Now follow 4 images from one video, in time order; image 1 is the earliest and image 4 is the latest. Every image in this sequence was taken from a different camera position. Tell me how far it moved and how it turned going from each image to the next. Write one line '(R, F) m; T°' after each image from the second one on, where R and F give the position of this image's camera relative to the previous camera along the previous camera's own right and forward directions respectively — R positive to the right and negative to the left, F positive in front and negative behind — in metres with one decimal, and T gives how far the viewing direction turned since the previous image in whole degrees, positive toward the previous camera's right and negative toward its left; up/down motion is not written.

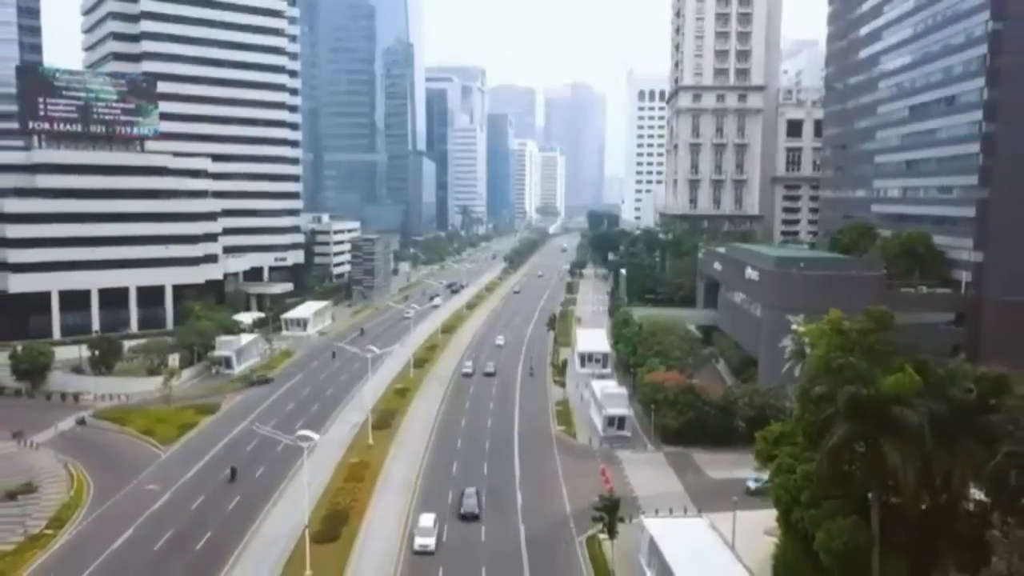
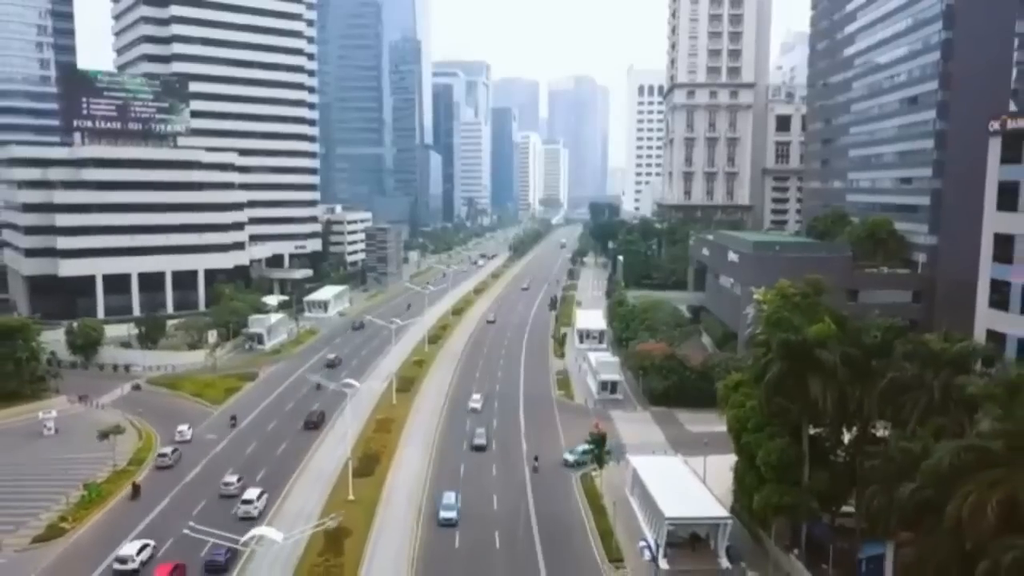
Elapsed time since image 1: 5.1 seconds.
(-0.1, -7.3) m; 0°
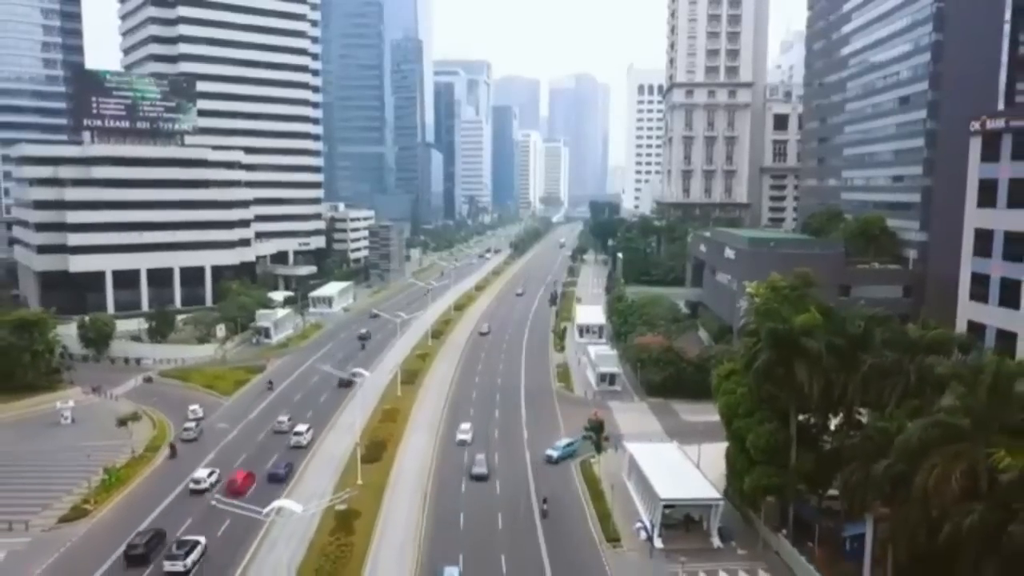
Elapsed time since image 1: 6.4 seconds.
(-0.1, -1.8) m; 0°
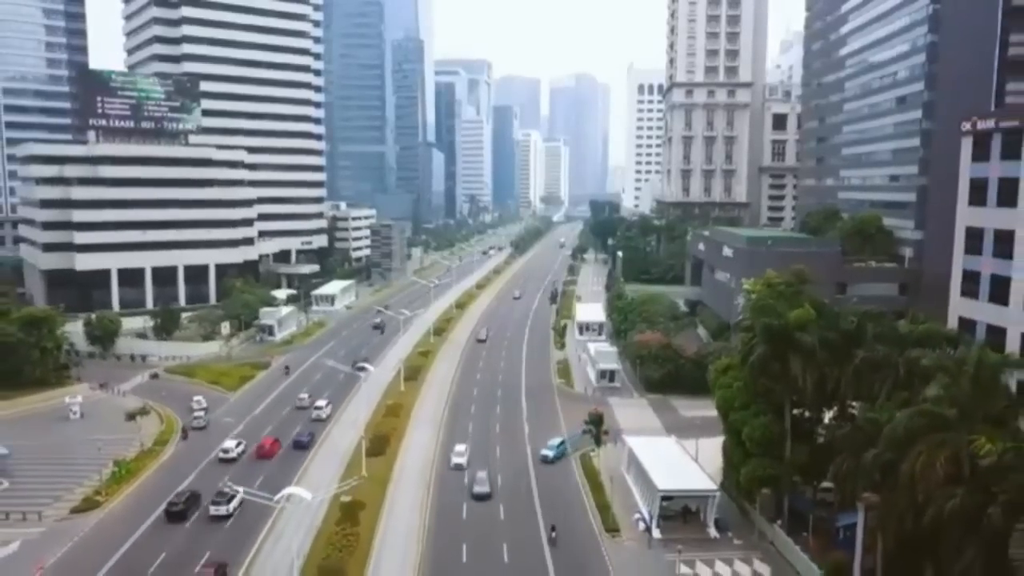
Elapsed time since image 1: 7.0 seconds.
(-0.1, -0.9) m; 0°
